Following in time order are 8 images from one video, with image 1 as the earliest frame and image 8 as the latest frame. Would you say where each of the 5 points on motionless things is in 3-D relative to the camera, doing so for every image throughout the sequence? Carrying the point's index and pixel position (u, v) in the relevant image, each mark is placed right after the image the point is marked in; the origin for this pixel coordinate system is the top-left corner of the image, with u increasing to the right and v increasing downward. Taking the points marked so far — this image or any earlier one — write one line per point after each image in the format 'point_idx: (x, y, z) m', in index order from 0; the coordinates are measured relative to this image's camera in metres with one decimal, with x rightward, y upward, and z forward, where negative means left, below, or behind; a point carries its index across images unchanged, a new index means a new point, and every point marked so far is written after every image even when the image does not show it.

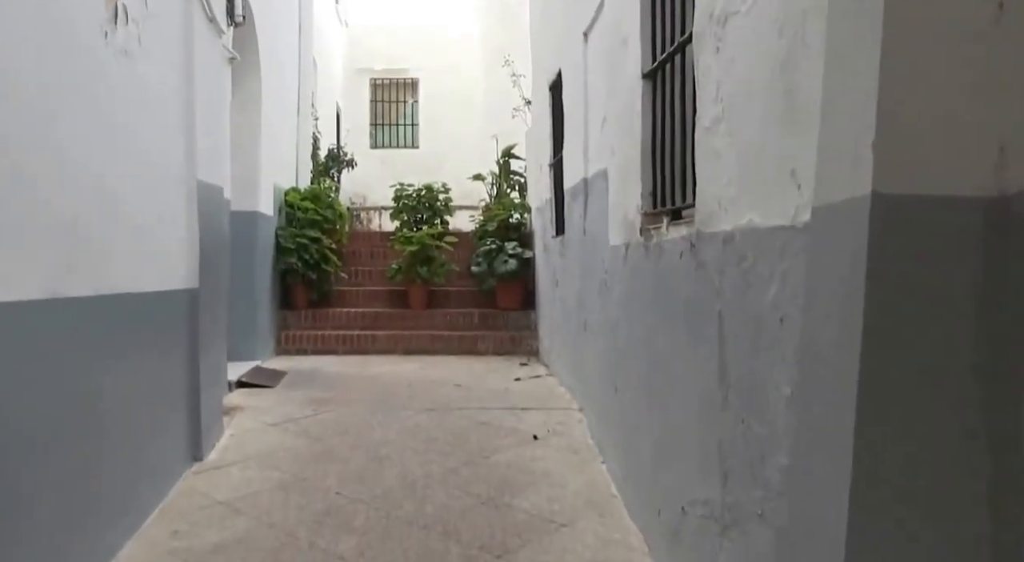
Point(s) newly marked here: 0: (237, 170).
0: (-2.0, +0.8, +6.1) m
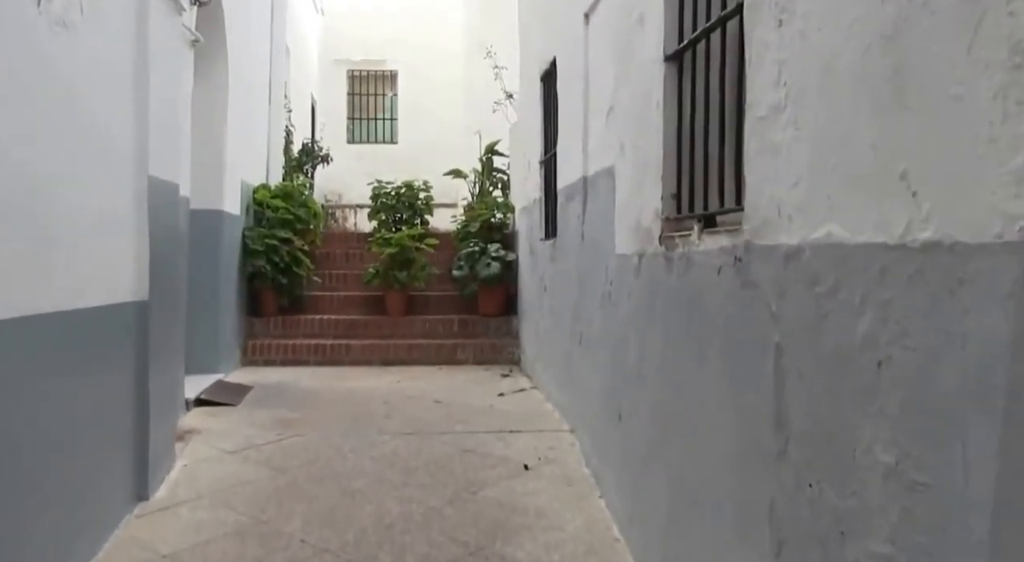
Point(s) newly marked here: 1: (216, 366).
0: (-2.1, +0.7, +5.6) m
1: (-2.0, -0.6, +5.7) m
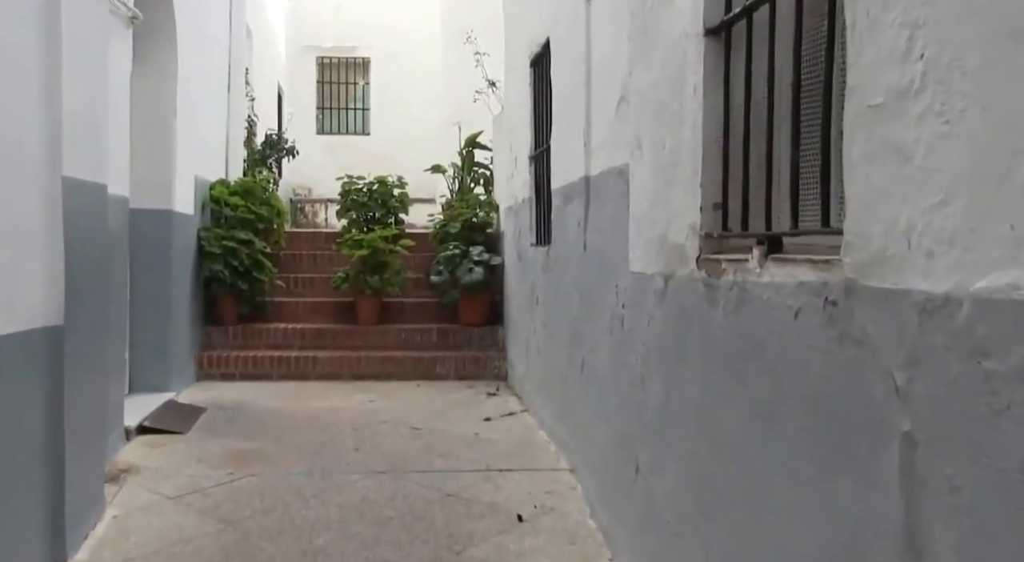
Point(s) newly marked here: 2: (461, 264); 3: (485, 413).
0: (-2.2, +0.7, +5.0) m
1: (-2.1, -0.6, +5.1) m
2: (-0.4, +0.1, +6.5) m
3: (-0.1, -0.8, +5.2) m
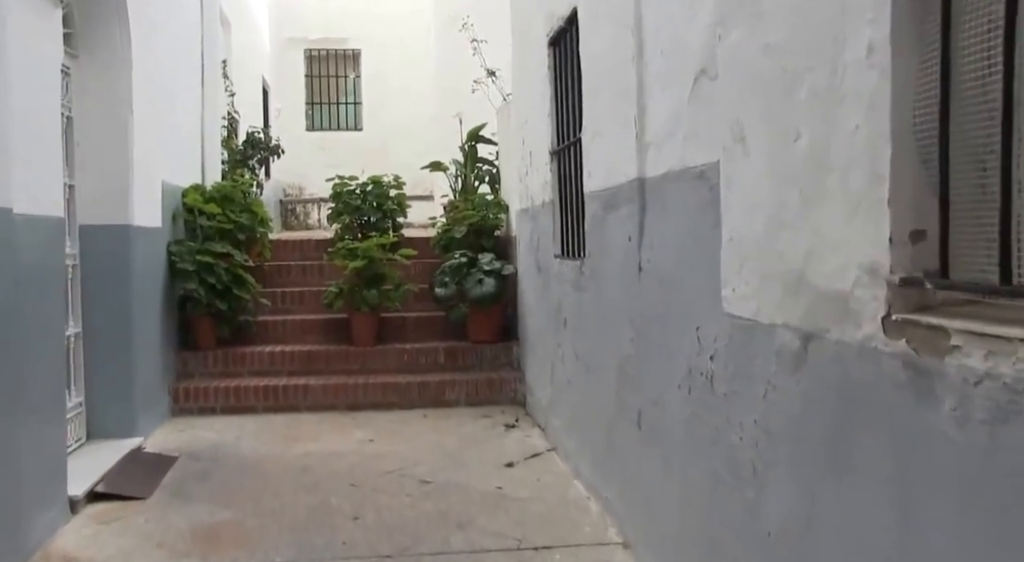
0: (-2.1, +0.6, +4.2) m
1: (-1.9, -0.8, +4.3) m
2: (-0.3, 0.0, +5.7) m
3: (0.0, -0.9, +4.4) m
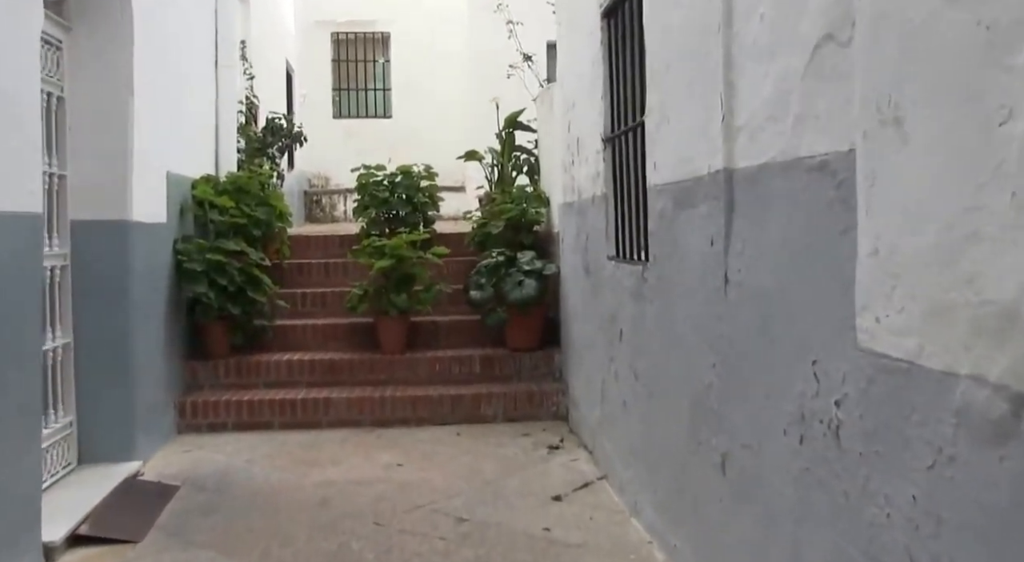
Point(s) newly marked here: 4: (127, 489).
0: (-1.8, +0.5, +3.7) m
1: (-1.7, -0.8, +3.8) m
2: (0.0, 0.0, +5.2) m
3: (+0.2, -0.9, +3.9) m
4: (-1.6, -0.9, +3.5) m
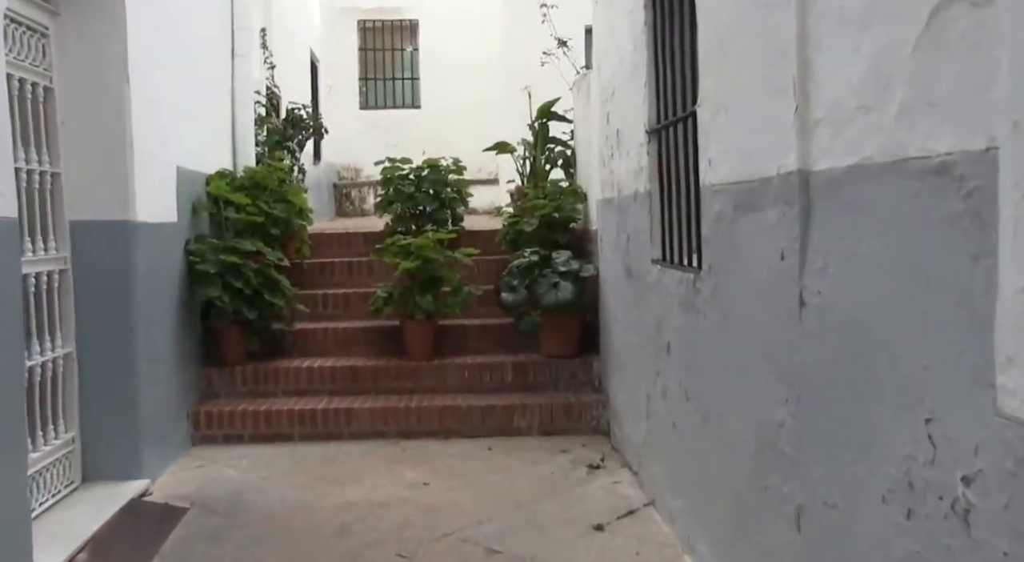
0: (-1.7, +0.5, +3.4) m
1: (-1.6, -0.8, +3.5) m
2: (+0.2, 0.0, +4.8) m
3: (+0.3, -1.0, +3.5) m
4: (-1.5, -0.9, +3.3) m
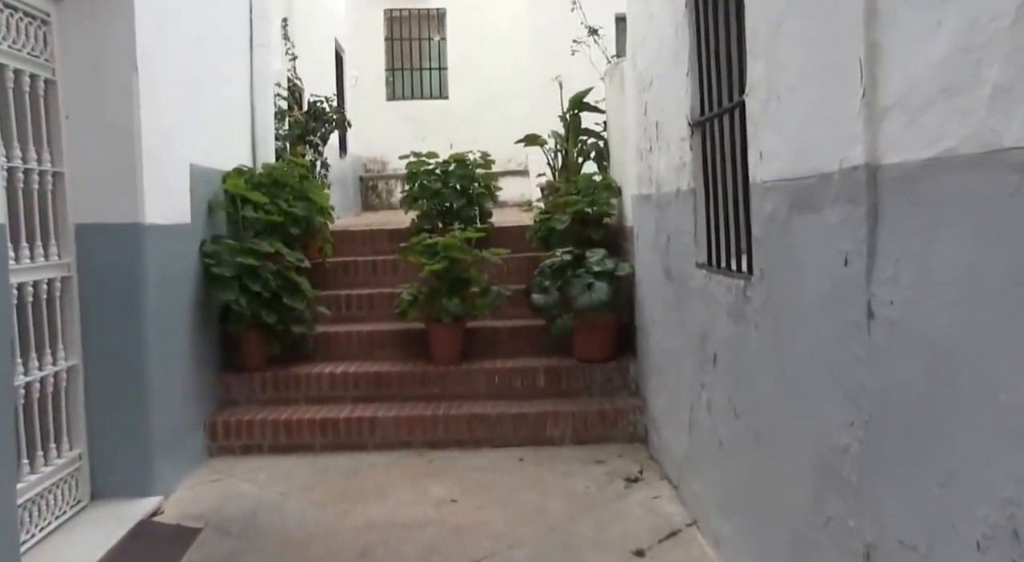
0: (-1.6, +0.5, +3.2) m
1: (-1.5, -0.8, +3.4) m
2: (+0.3, 0.0, +4.6) m
3: (+0.5, -1.0, +3.3) m
4: (-1.3, -0.9, +3.1) m
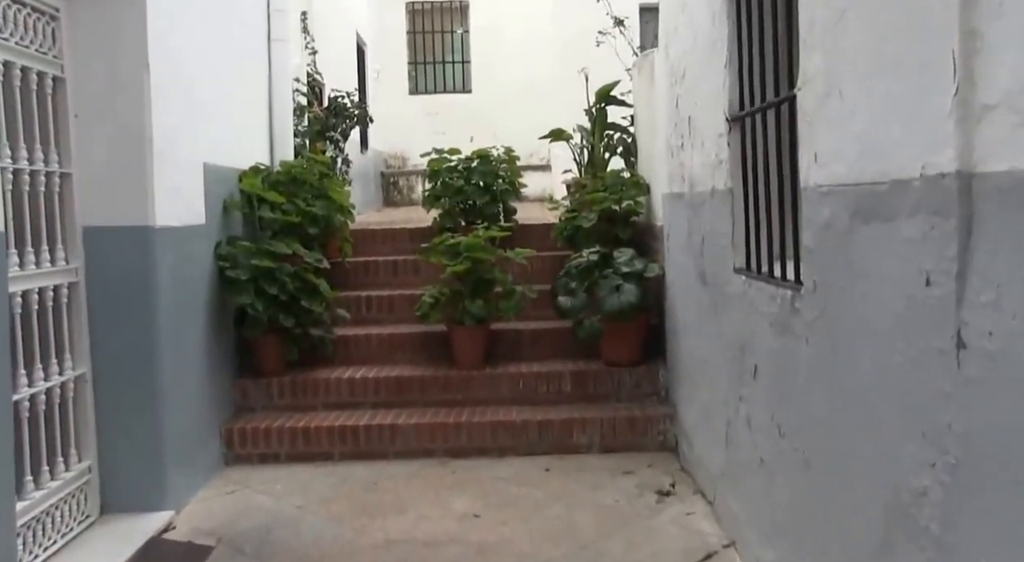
0: (-1.5, +0.5, +3.1) m
1: (-1.4, -0.8, +3.2) m
2: (+0.5, 0.0, +4.4) m
3: (+0.6, -1.0, +3.1) m
4: (-1.3, -0.9, +3.0) m
